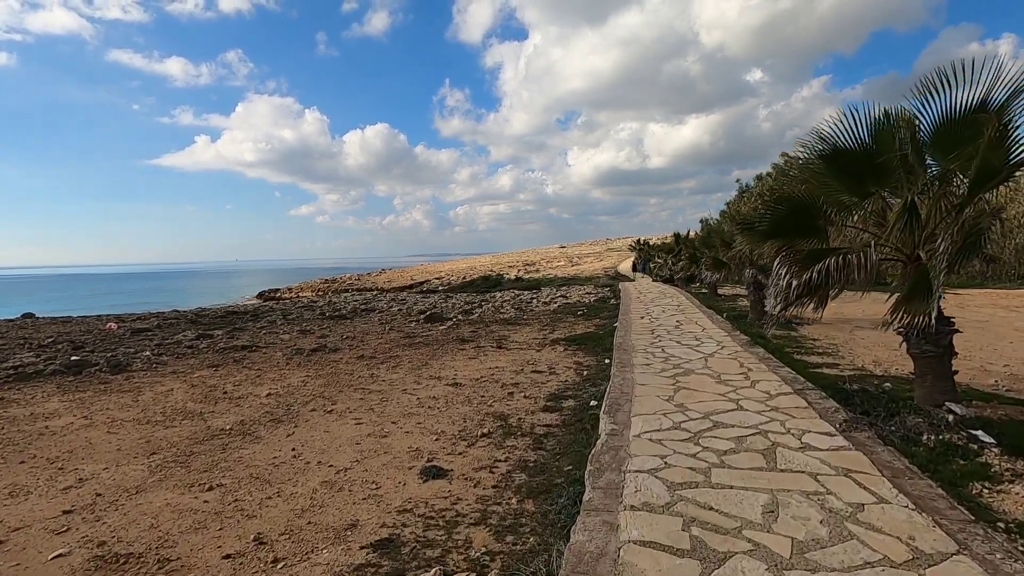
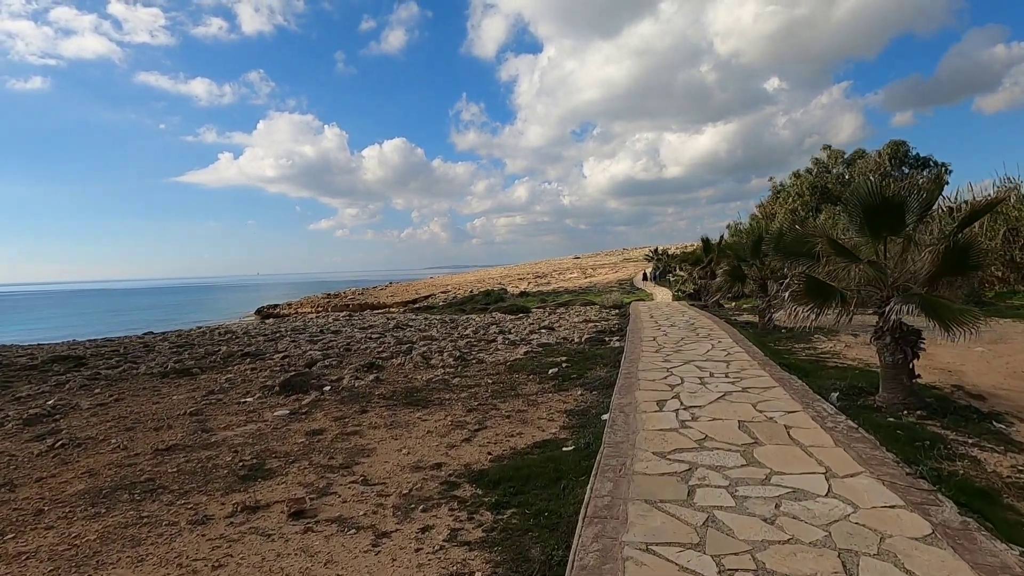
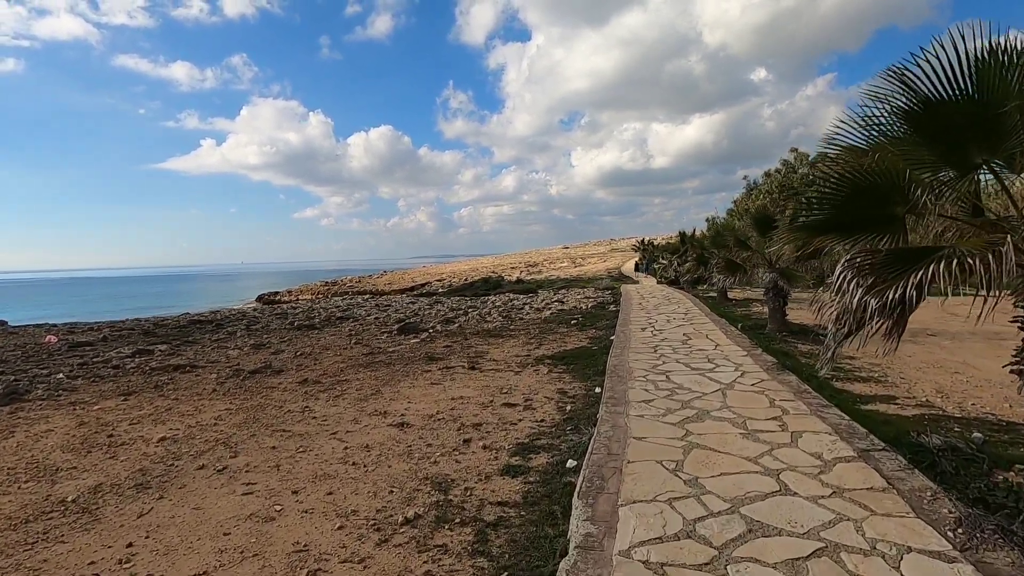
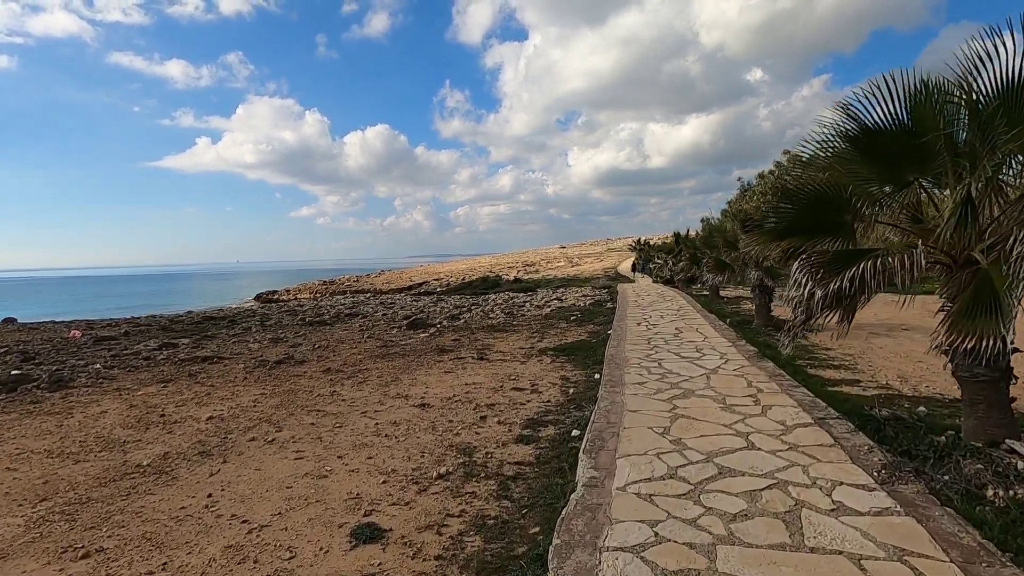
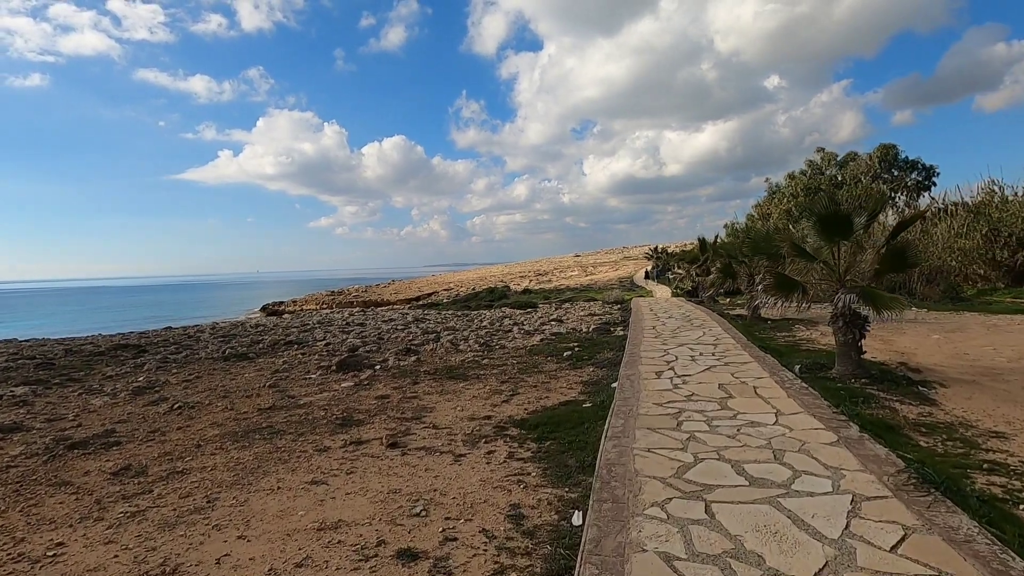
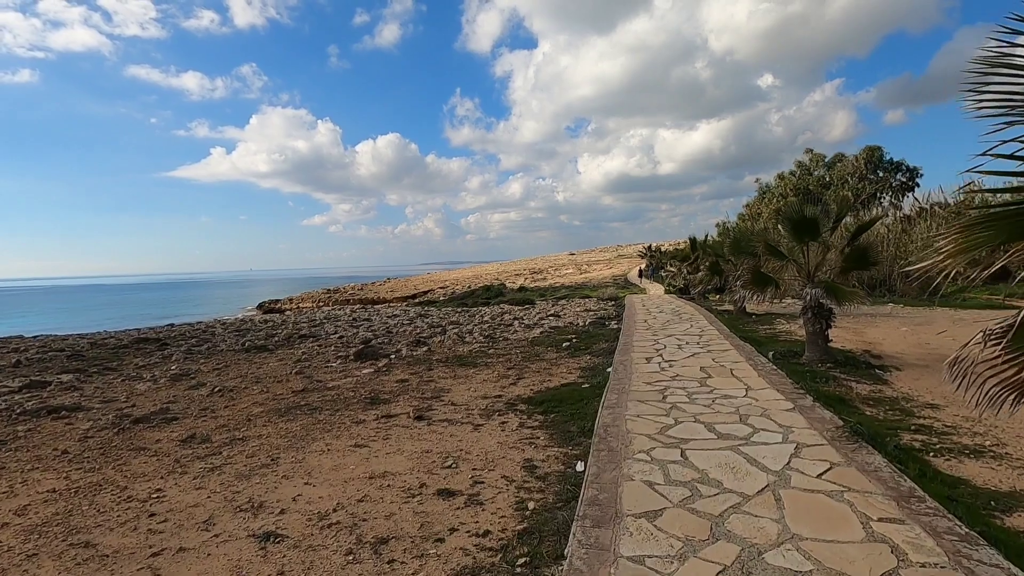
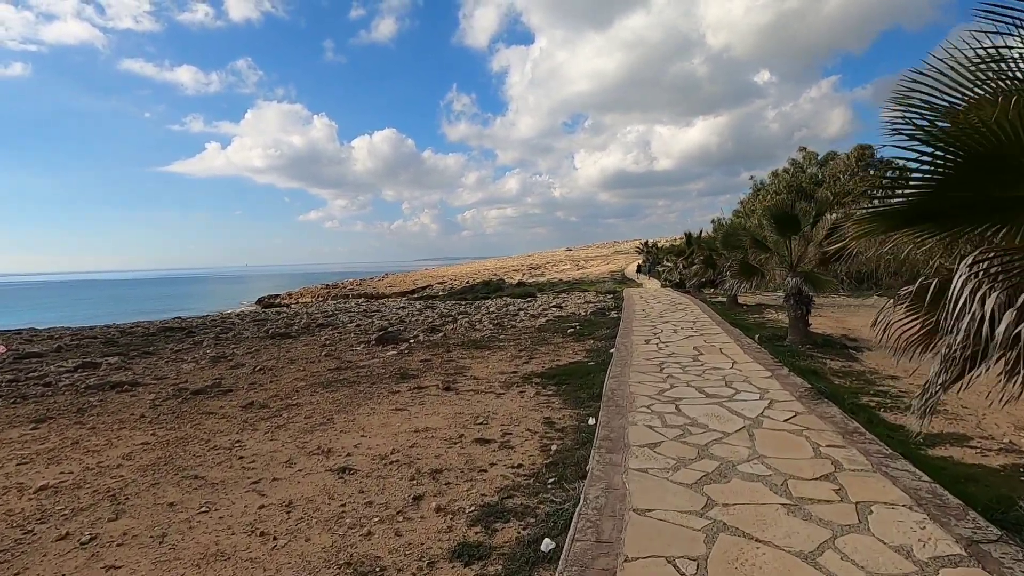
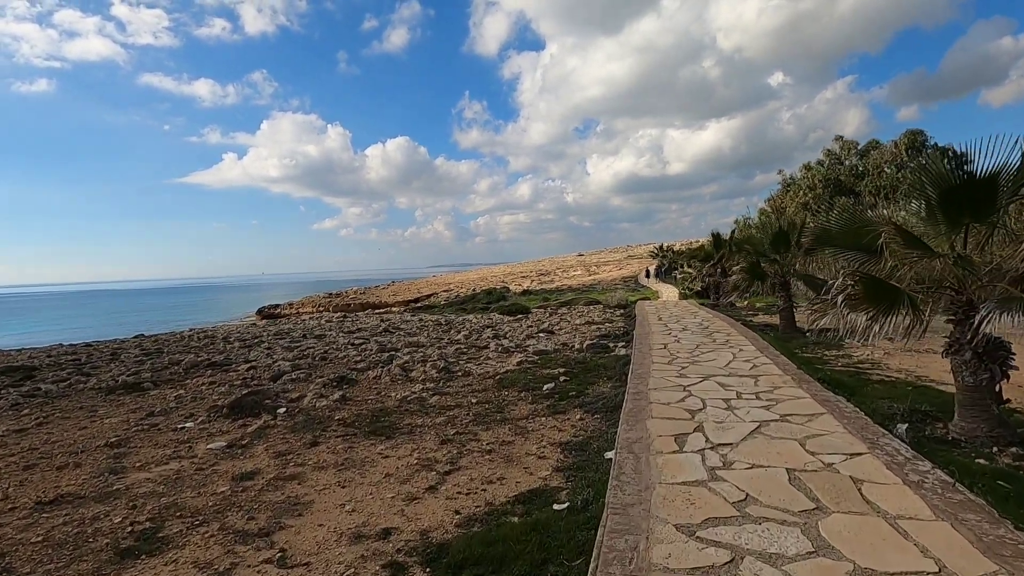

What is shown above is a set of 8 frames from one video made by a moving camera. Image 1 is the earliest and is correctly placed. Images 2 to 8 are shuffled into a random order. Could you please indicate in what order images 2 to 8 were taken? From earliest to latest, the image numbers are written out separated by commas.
4, 3, 7, 6, 5, 2, 8
